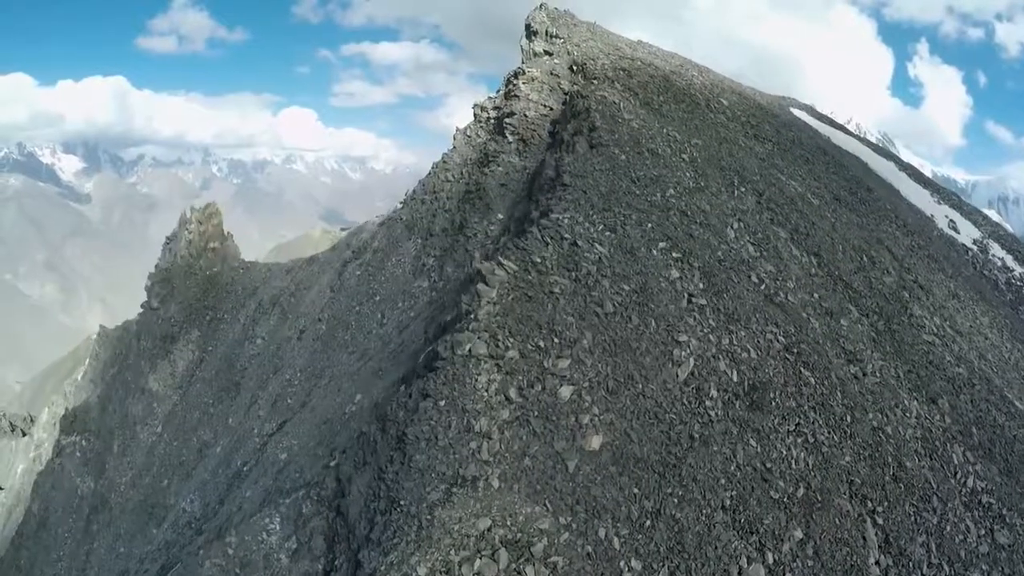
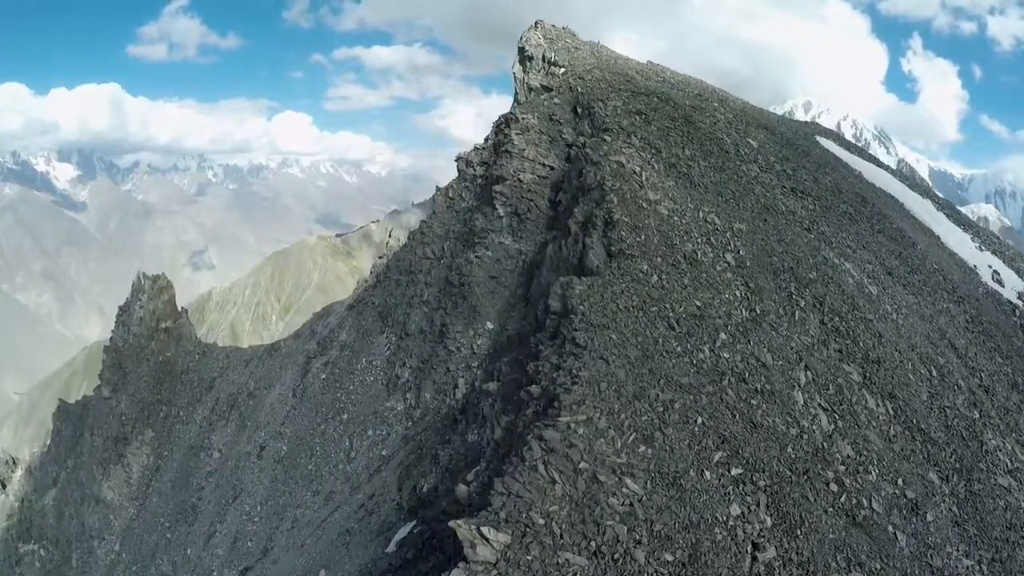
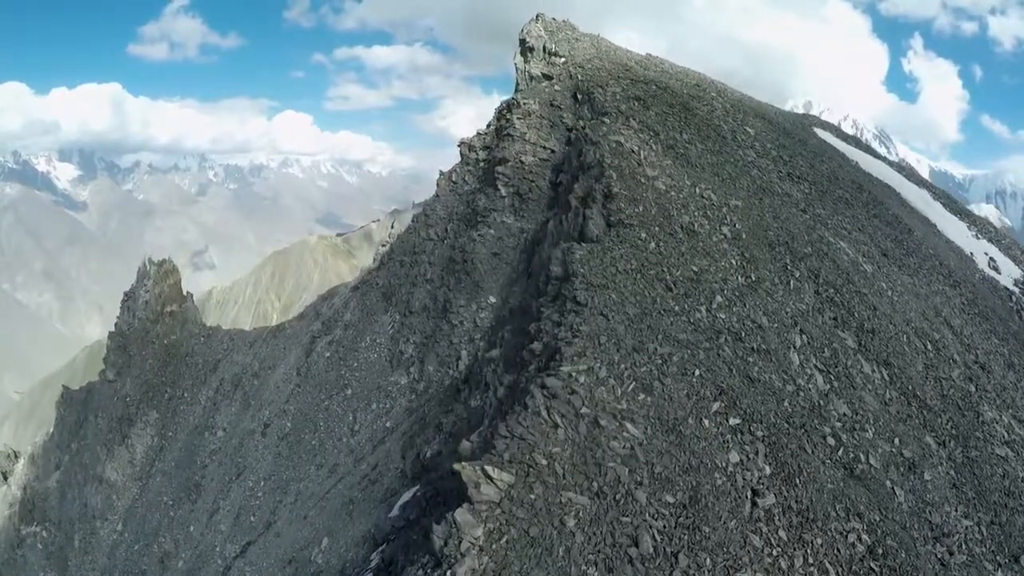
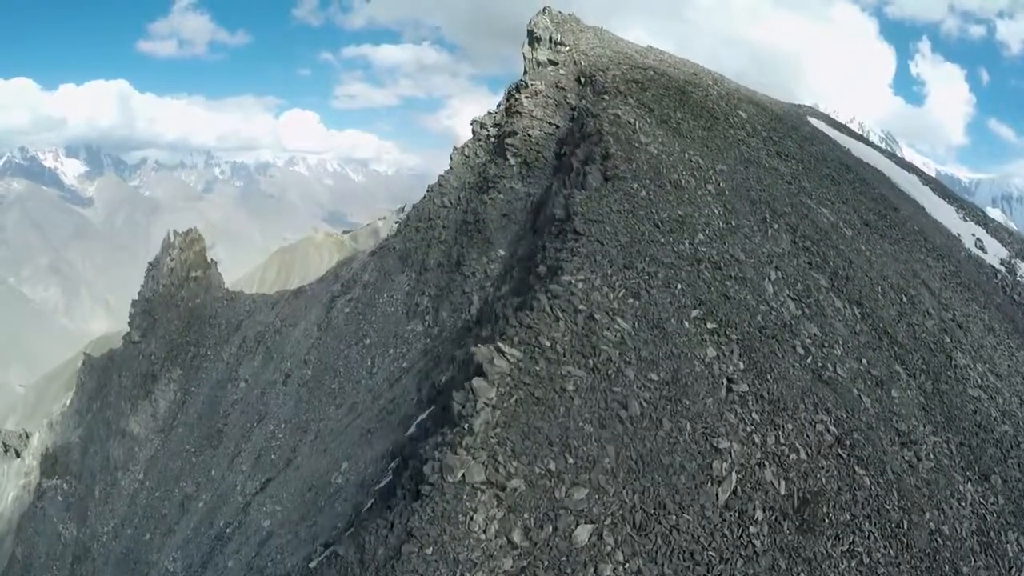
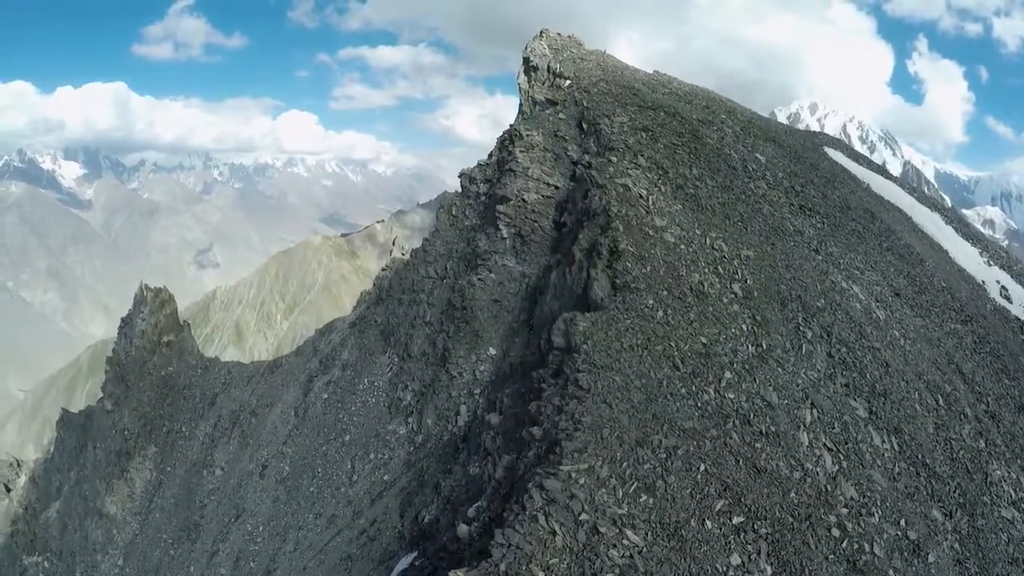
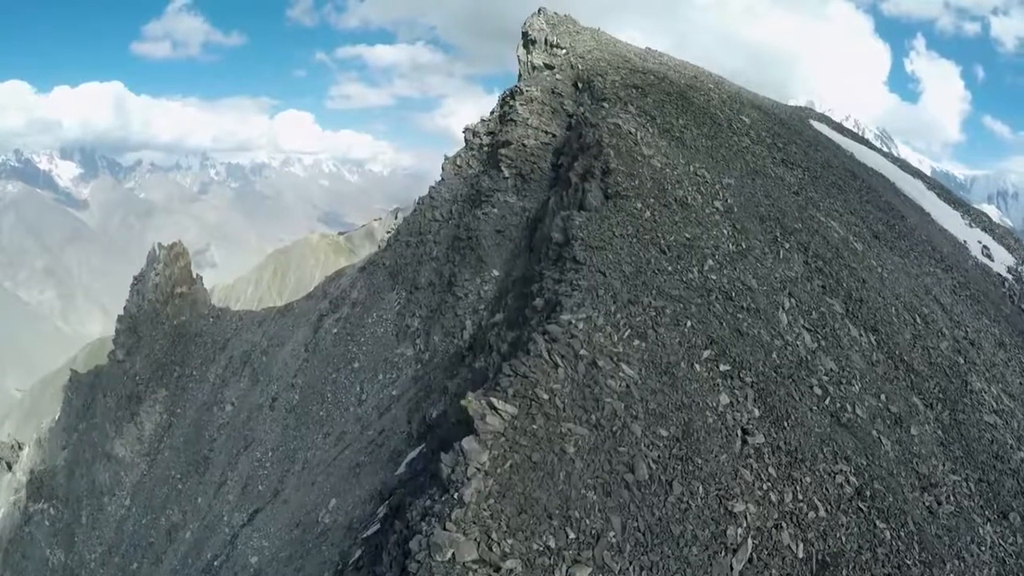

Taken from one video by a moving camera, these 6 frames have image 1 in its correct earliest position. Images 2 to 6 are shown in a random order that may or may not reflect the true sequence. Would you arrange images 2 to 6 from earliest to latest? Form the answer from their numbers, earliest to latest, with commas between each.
4, 6, 3, 2, 5
